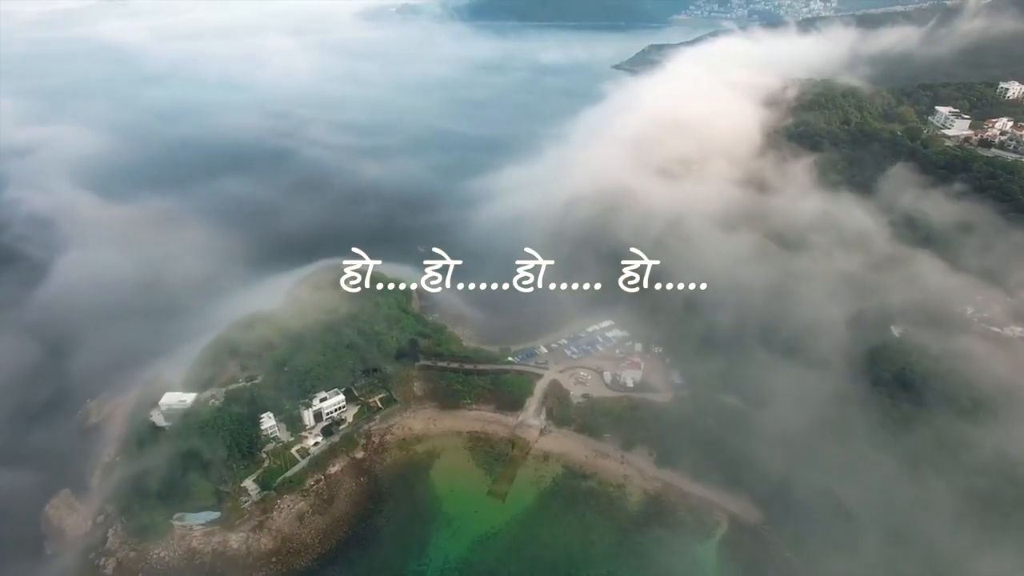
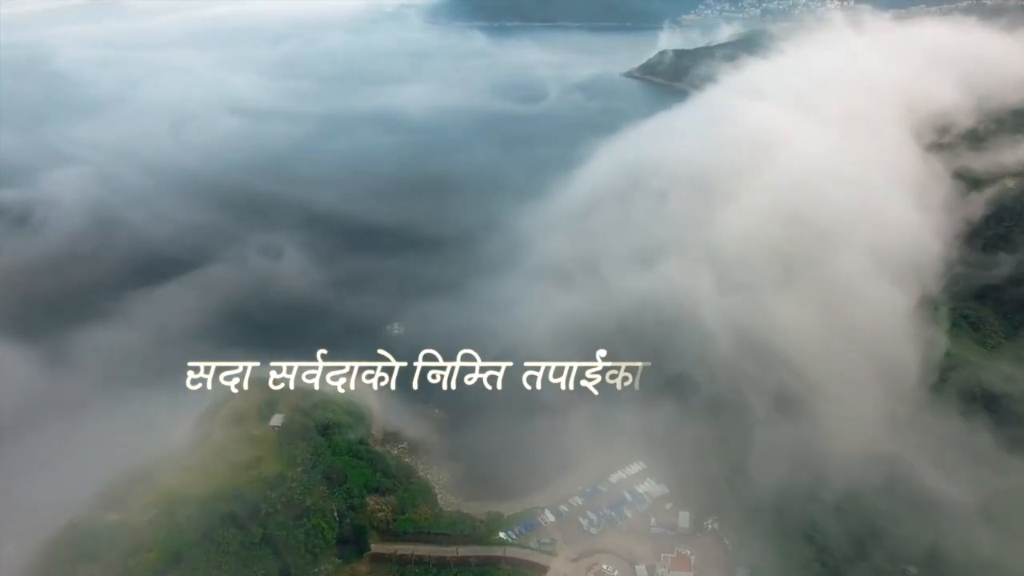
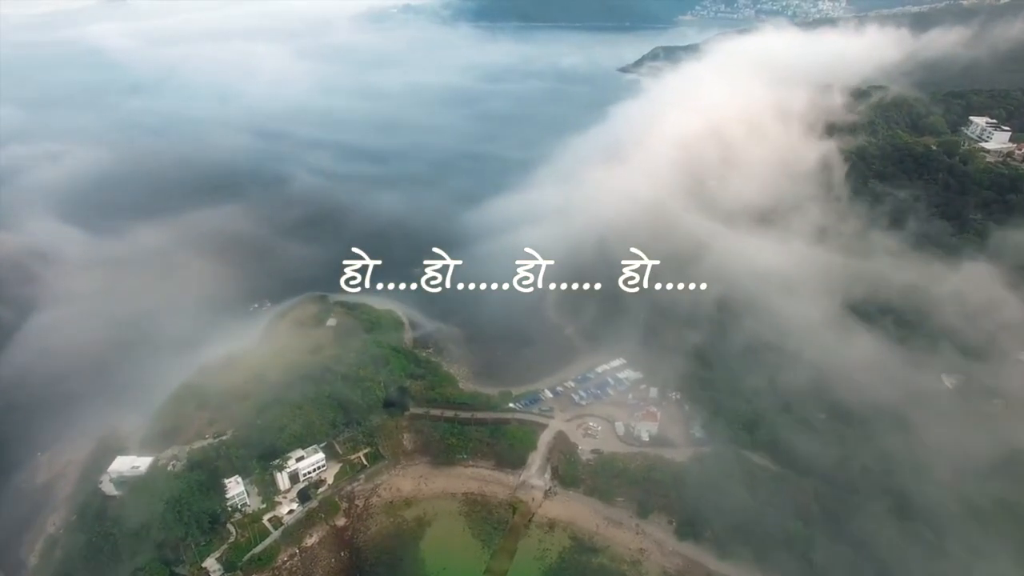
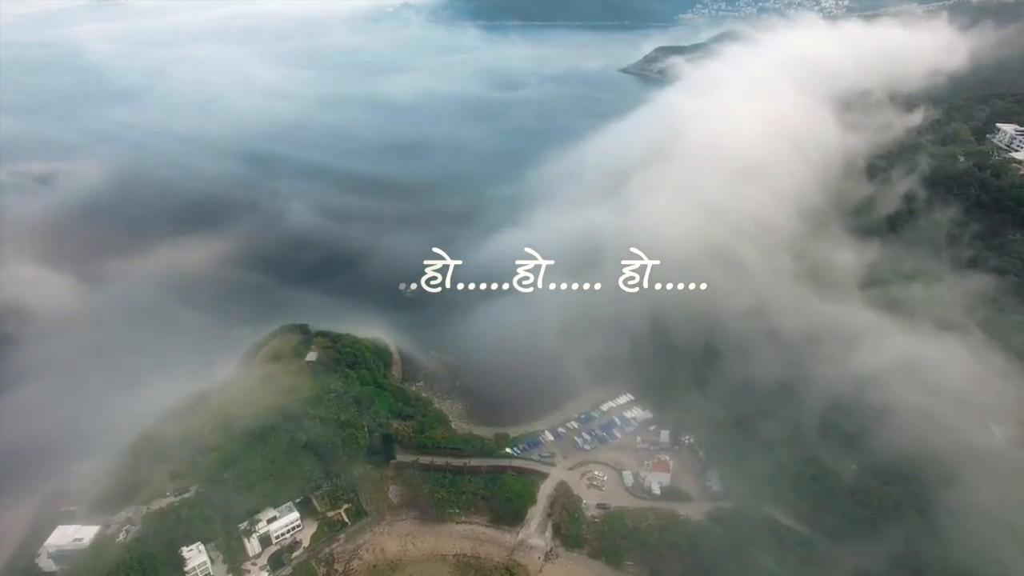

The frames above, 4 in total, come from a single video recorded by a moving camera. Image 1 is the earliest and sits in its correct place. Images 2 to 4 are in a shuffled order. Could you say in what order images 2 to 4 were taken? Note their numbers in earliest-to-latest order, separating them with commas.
3, 4, 2
